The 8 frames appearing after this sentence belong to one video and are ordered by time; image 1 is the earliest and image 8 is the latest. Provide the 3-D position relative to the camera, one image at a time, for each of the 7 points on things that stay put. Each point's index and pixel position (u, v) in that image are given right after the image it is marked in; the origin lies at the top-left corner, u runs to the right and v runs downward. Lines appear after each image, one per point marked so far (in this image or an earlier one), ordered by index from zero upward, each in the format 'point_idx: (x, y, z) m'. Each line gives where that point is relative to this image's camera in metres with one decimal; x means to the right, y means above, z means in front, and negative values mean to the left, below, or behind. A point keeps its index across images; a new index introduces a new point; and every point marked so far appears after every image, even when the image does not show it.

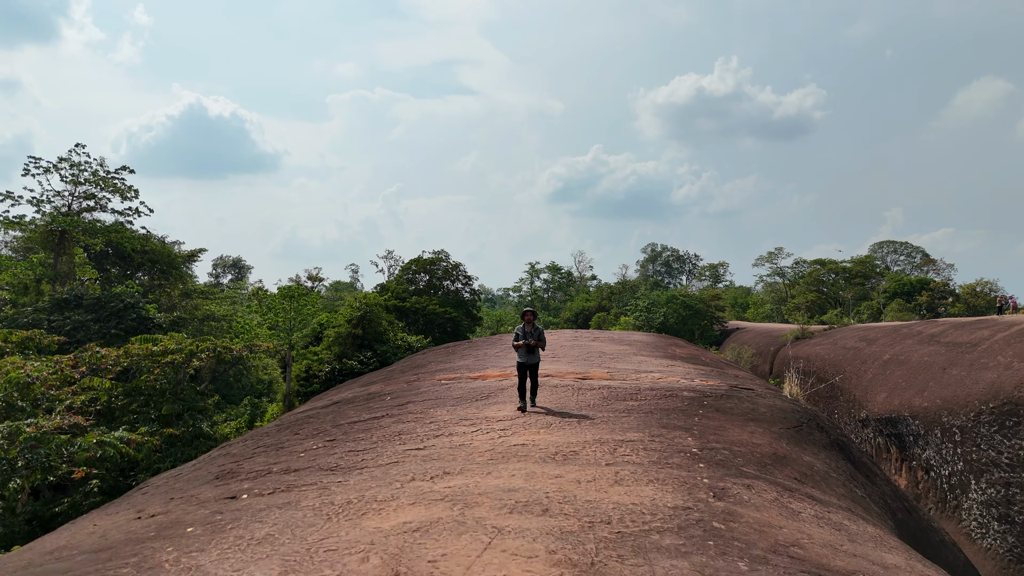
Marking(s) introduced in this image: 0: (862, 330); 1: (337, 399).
0: (+7.5, -0.9, +15.5) m
1: (-1.0, -0.7, +4.4) m
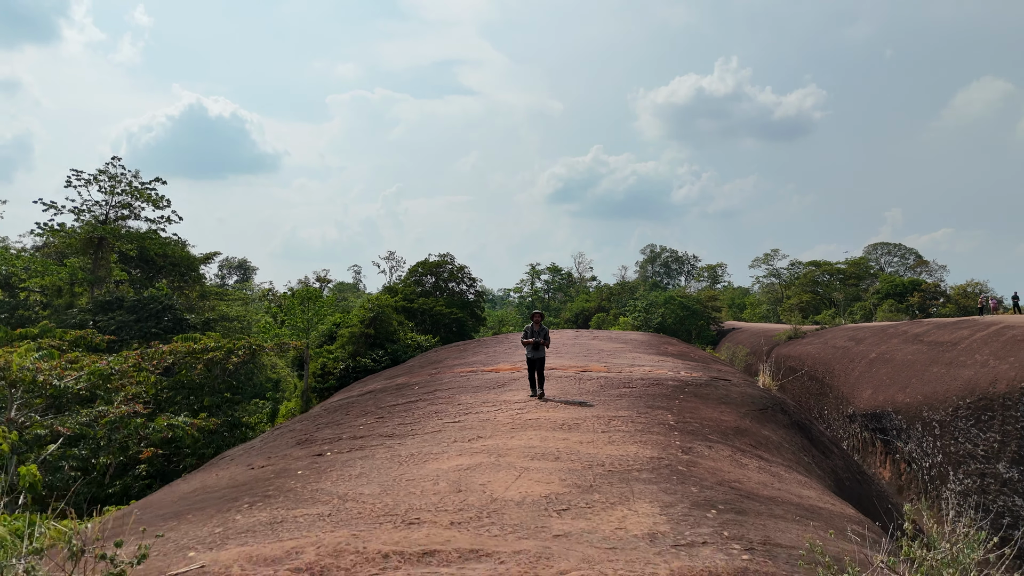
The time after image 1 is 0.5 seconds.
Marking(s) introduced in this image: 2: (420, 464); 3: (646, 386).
0: (+7.5, -0.9, +16.1) m
1: (-1.0, -0.7, +5.0) m
2: (-0.3, -0.6, +2.4) m
3: (+0.7, -0.5, +4.0) m
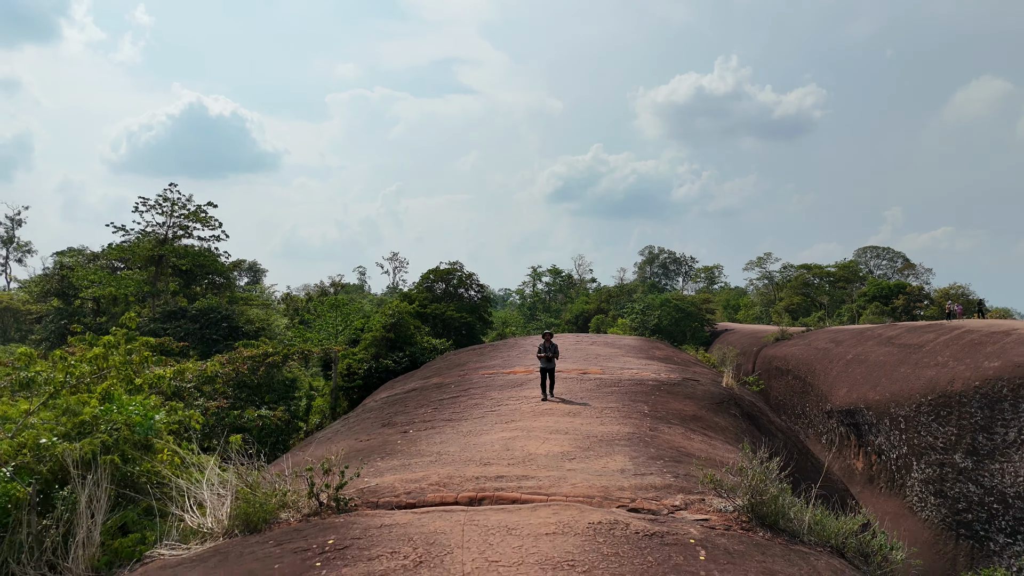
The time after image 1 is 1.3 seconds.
0: (+7.6, -1.1, +17.3) m
1: (-0.9, -0.9, +6.2) m
2: (-0.2, -0.7, +3.6) m
3: (+0.8, -0.7, +5.1) m
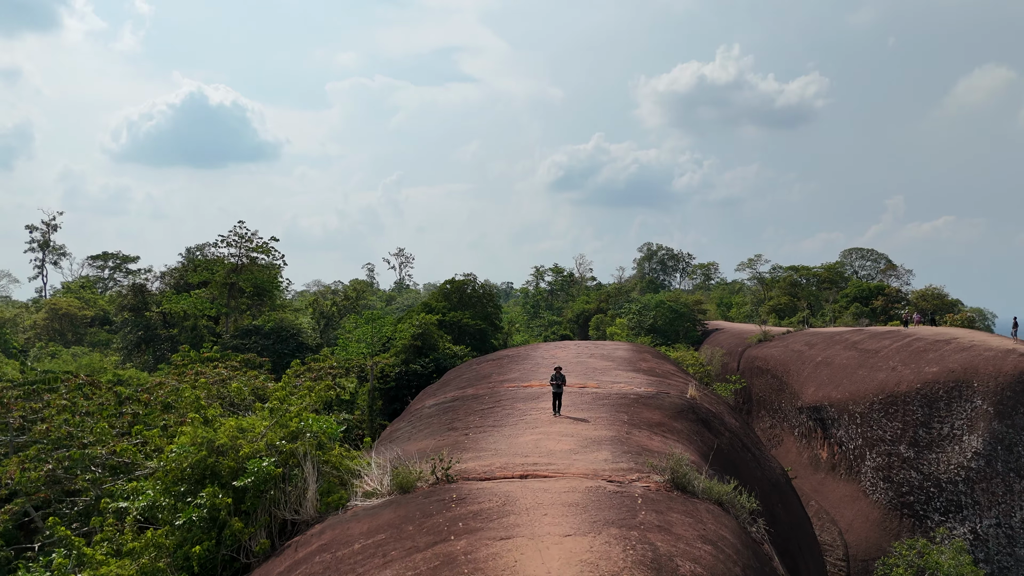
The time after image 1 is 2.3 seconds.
0: (+7.8, -1.3, +19.2) m
1: (-0.7, -1.2, +8.1) m
2: (0.0, -1.1, +5.5) m
3: (+1.0, -1.1, +7.1) m
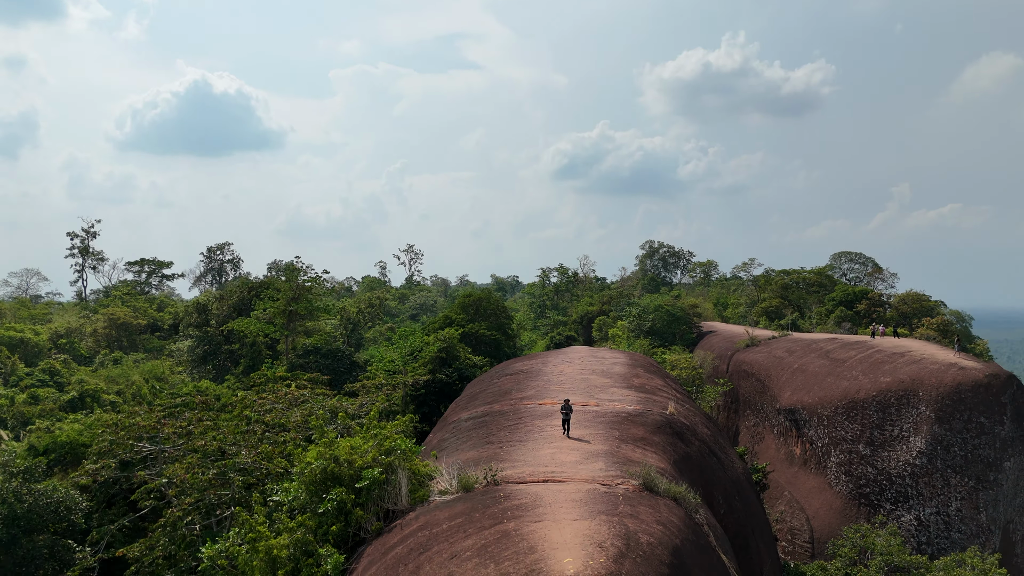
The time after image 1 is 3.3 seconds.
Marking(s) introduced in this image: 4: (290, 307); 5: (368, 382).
0: (+8.2, -1.6, +21.3) m
1: (-0.4, -1.8, +10.3) m
2: (+0.3, -1.7, +7.7) m
3: (+1.3, -1.6, +9.3) m
4: (-4.6, -0.4, +15.3) m
5: (-2.5, -1.6, +12.5) m
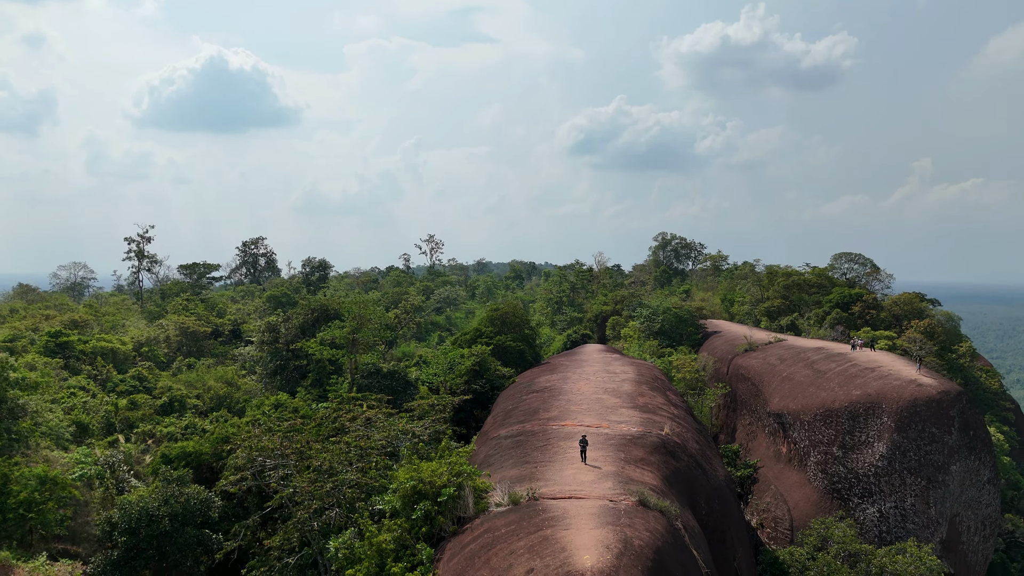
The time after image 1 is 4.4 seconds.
0: (+8.9, -2.1, +23.9) m
1: (+0.1, -2.6, +13.1) m
2: (+0.7, -2.6, +10.4) m
3: (+1.8, -2.5, +12.0) m
4: (-4.0, -1.0, +18.1) m
5: (-1.9, -2.3, +15.3) m
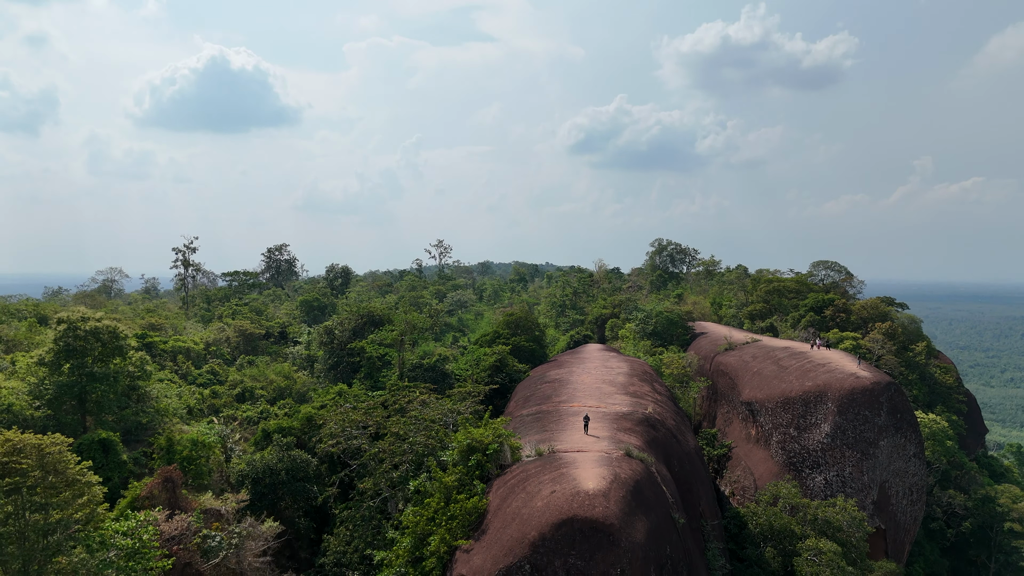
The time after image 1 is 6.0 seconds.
0: (+9.4, -2.4, +27.9) m
1: (+0.6, -2.9, +17.1) m
2: (+1.2, -2.9, +14.5) m
3: (+2.2, -2.8, +16.0) m
4: (-3.5, -1.4, +22.1) m
5: (-1.4, -2.7, +19.4) m
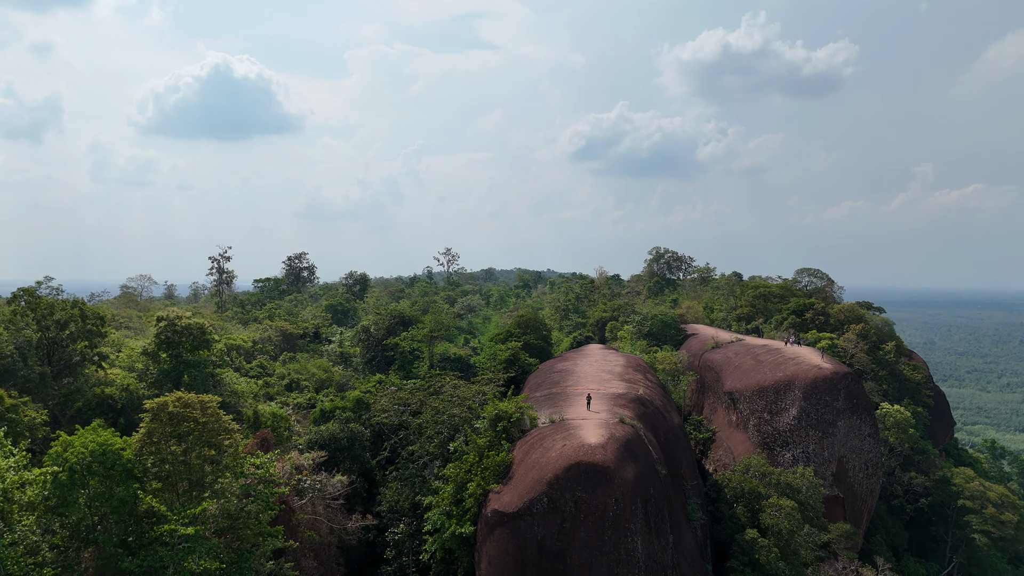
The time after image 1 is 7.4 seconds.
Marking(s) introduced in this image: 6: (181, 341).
0: (+9.8, -2.6, +31.5) m
1: (+1.0, -3.0, +20.7) m
2: (+1.6, -3.0, +18.1) m
3: (+2.7, -2.9, +19.6) m
4: (-3.1, -1.5, +25.7) m
5: (-1.0, -2.8, +23.0) m
6: (-9.1, -1.5, +19.9) m
